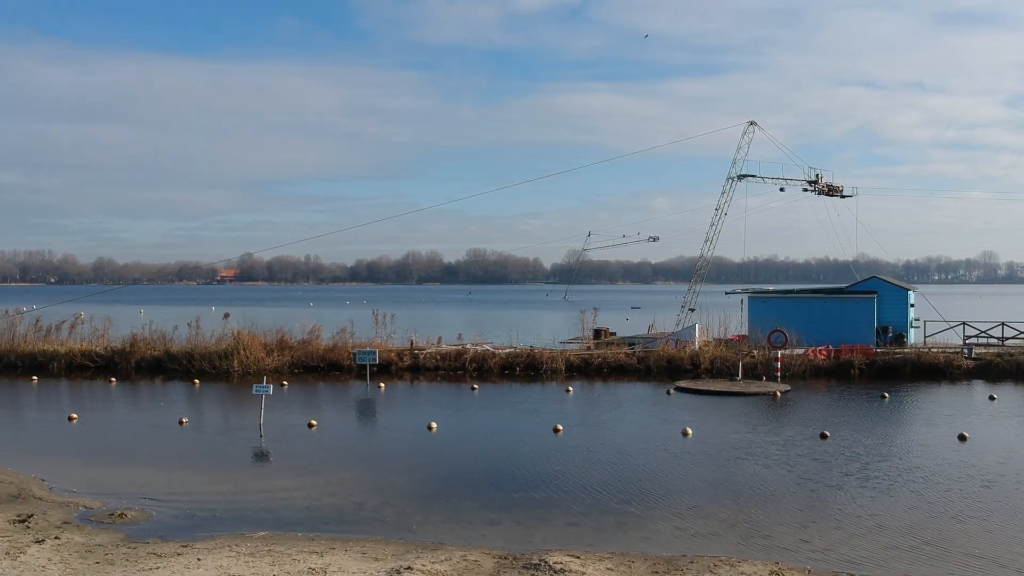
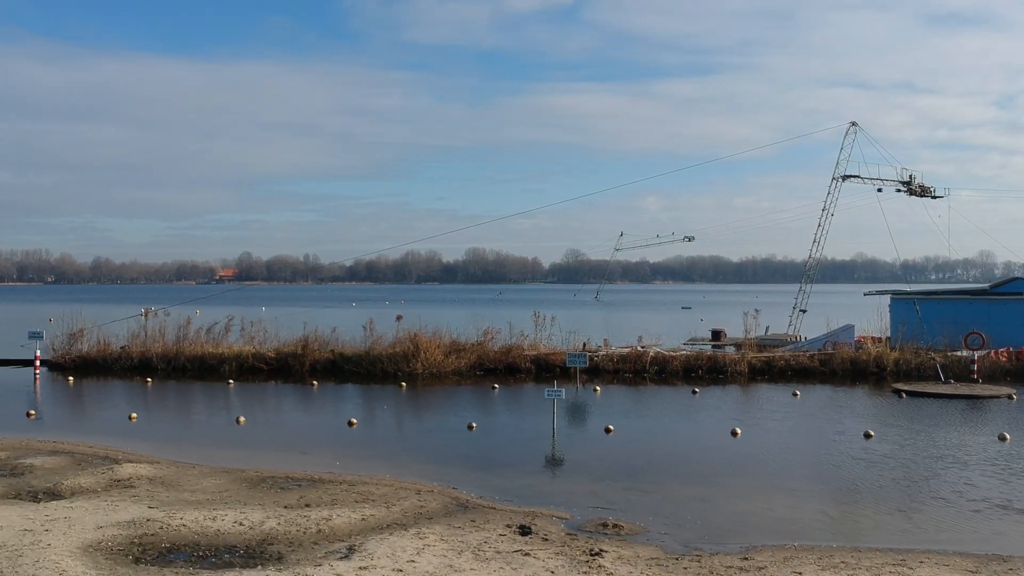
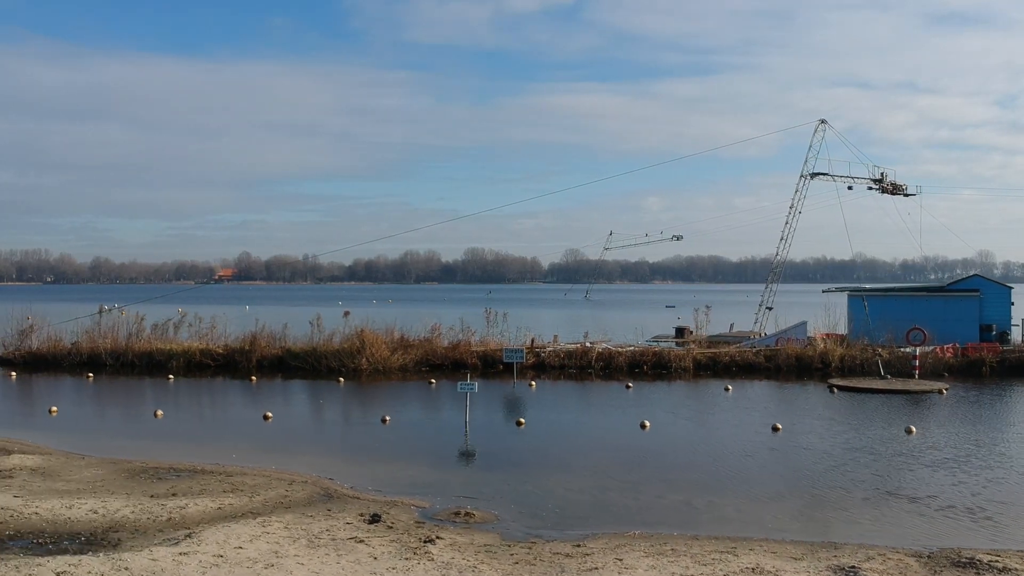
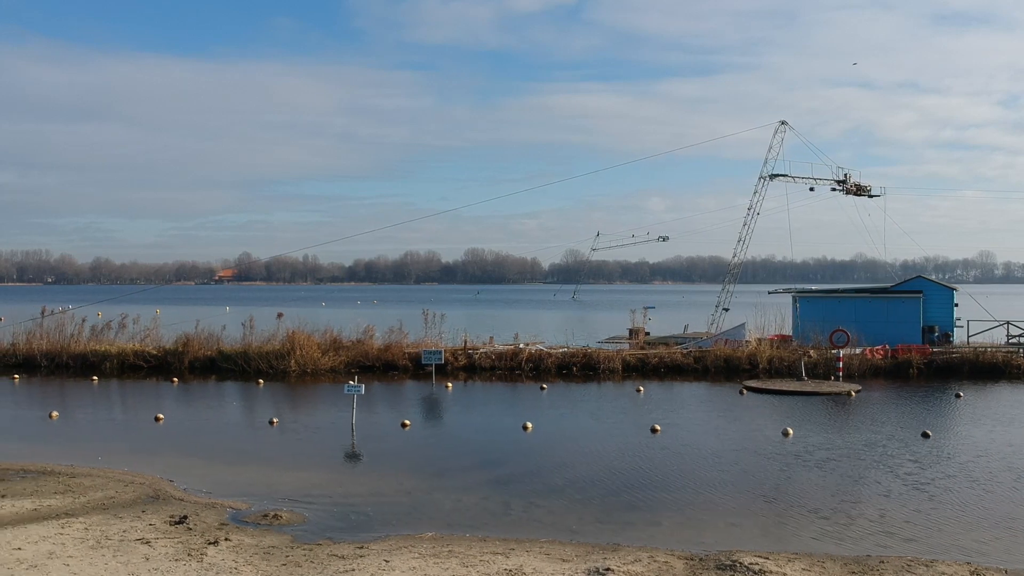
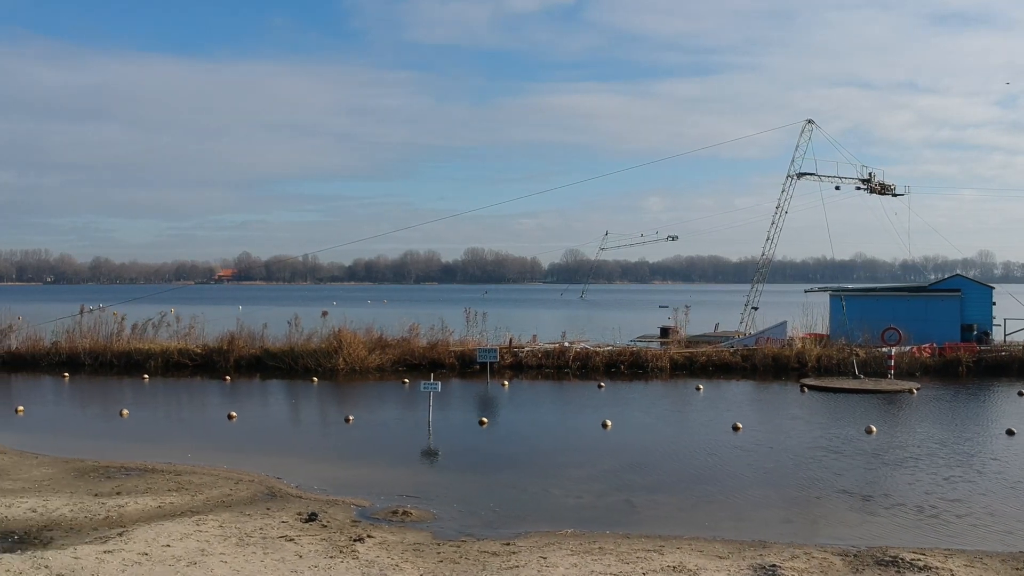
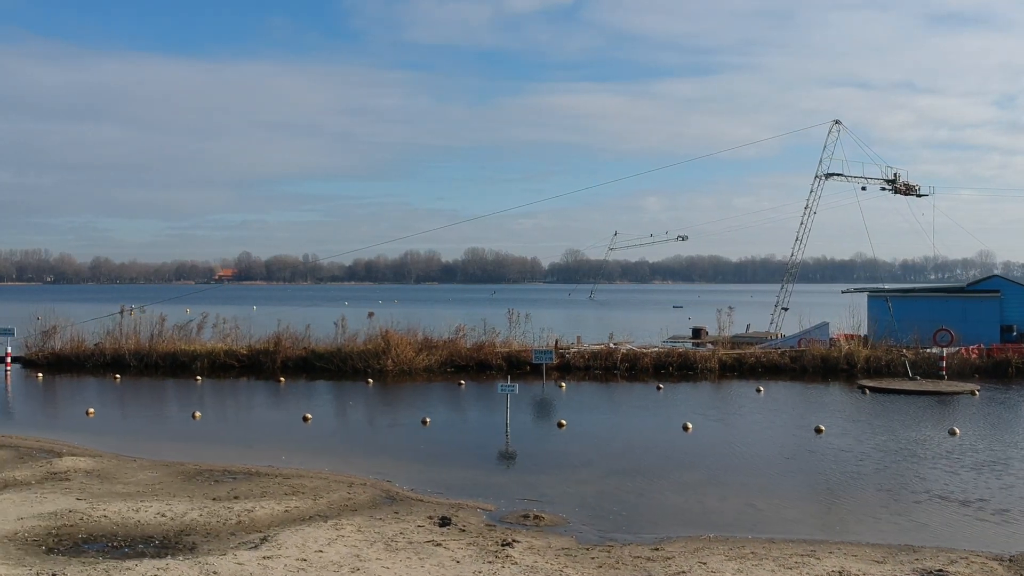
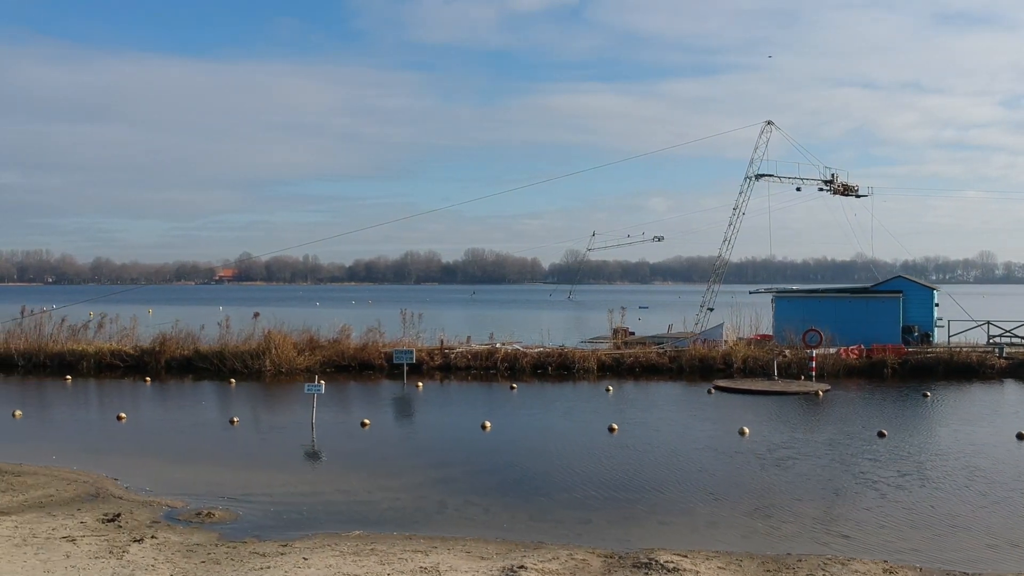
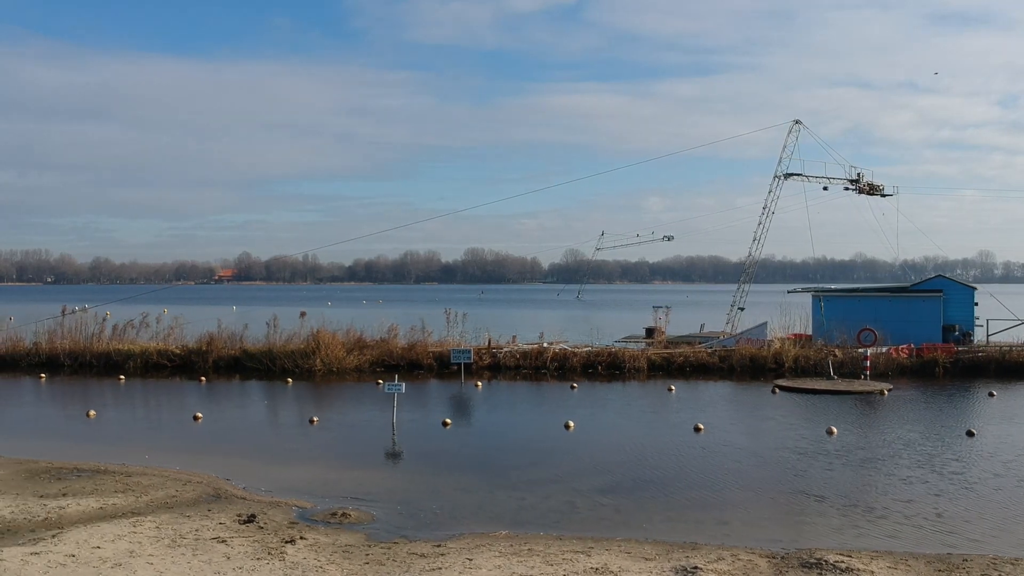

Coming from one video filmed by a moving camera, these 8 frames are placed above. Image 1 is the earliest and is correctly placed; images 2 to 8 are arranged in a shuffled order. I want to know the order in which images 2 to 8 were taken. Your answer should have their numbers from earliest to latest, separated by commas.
7, 4, 8, 5, 3, 6, 2
